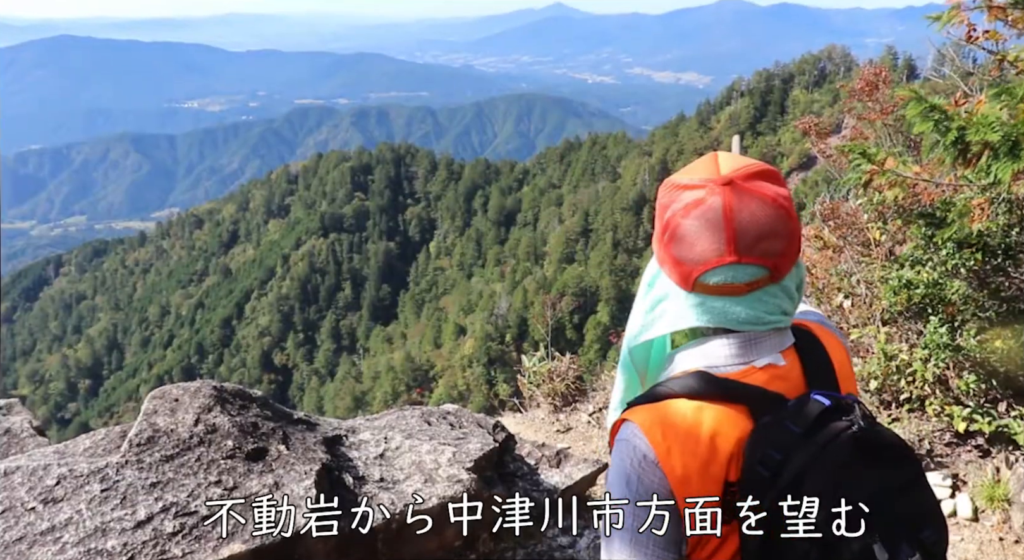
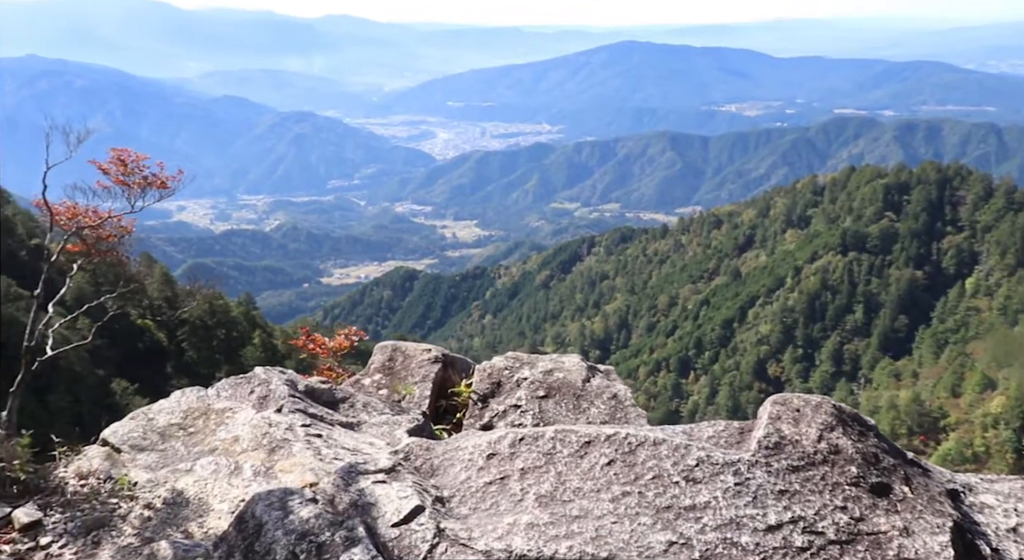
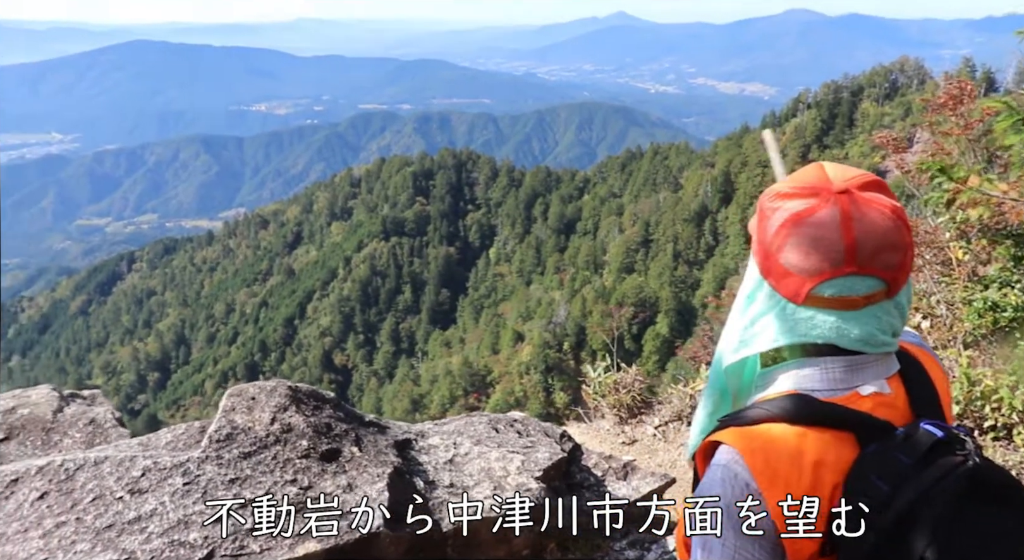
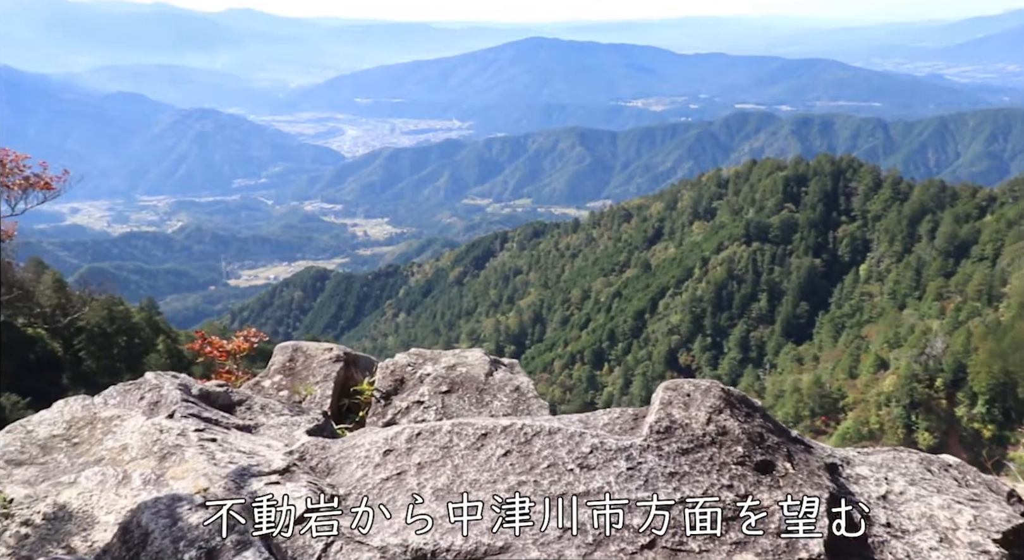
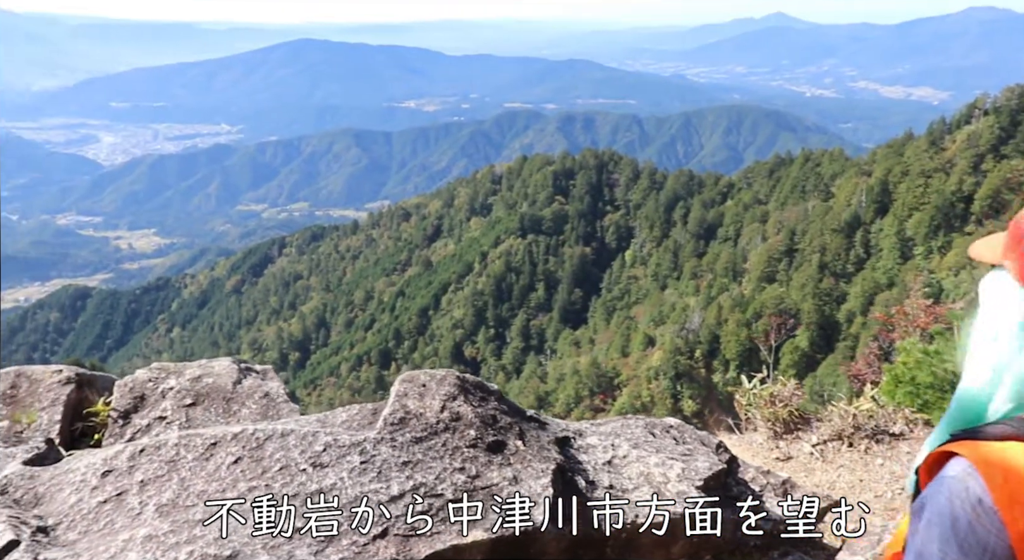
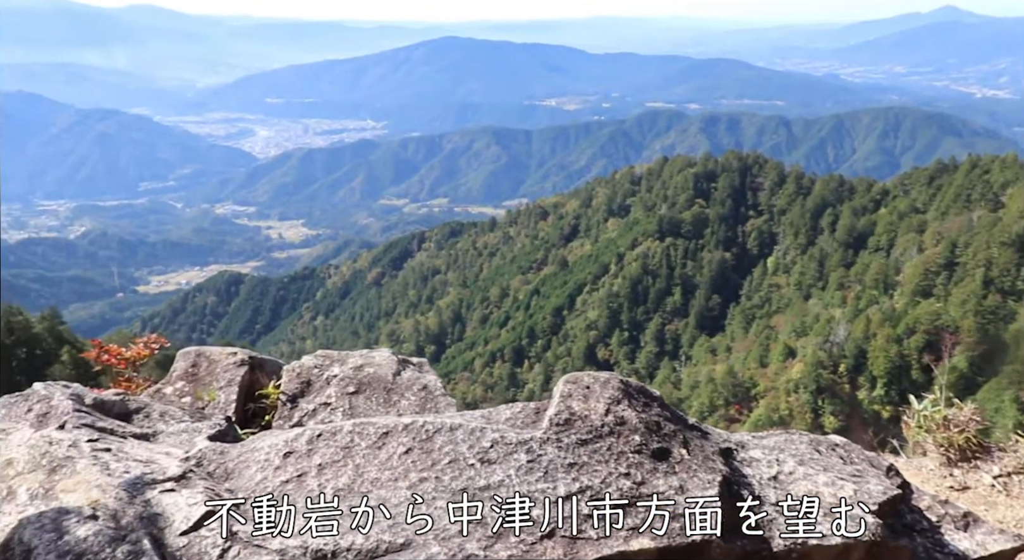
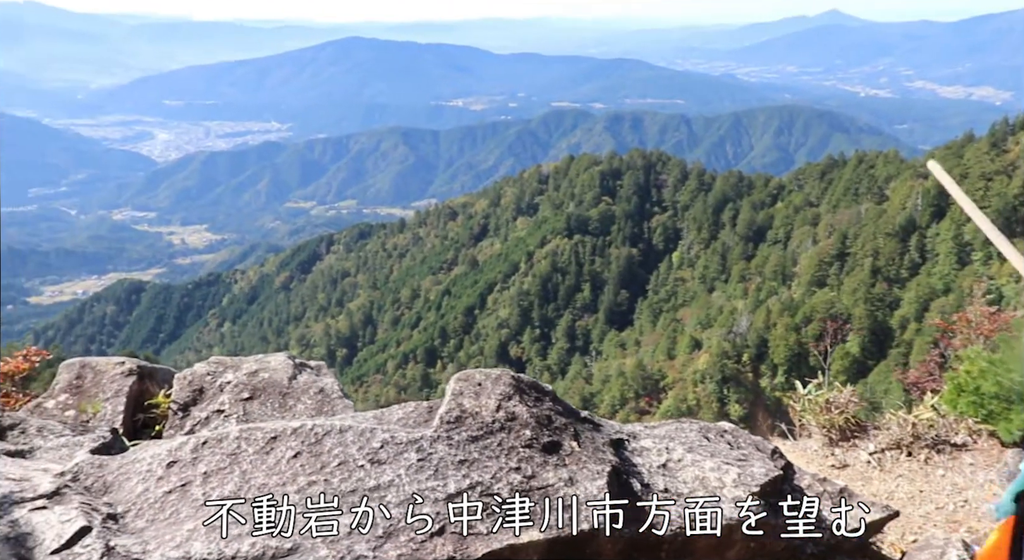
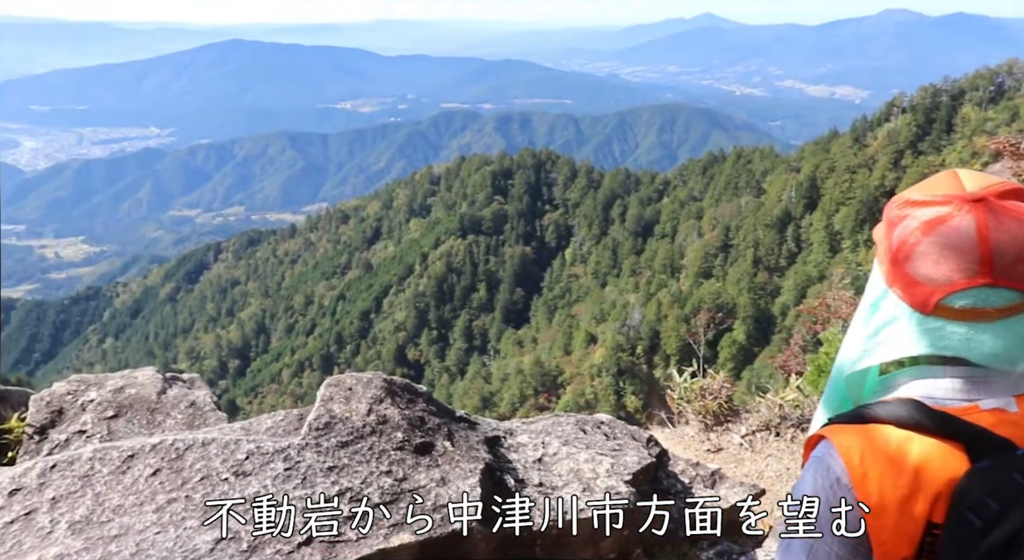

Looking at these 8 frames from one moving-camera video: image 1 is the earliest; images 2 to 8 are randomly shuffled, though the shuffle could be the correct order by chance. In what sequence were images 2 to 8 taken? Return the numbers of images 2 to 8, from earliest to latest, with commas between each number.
3, 8, 5, 7, 6, 4, 2
